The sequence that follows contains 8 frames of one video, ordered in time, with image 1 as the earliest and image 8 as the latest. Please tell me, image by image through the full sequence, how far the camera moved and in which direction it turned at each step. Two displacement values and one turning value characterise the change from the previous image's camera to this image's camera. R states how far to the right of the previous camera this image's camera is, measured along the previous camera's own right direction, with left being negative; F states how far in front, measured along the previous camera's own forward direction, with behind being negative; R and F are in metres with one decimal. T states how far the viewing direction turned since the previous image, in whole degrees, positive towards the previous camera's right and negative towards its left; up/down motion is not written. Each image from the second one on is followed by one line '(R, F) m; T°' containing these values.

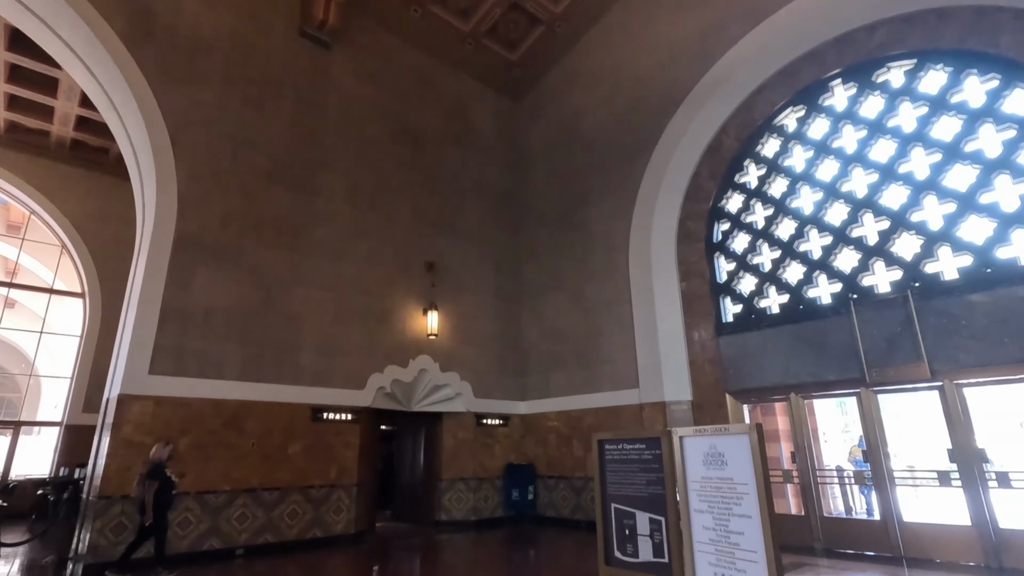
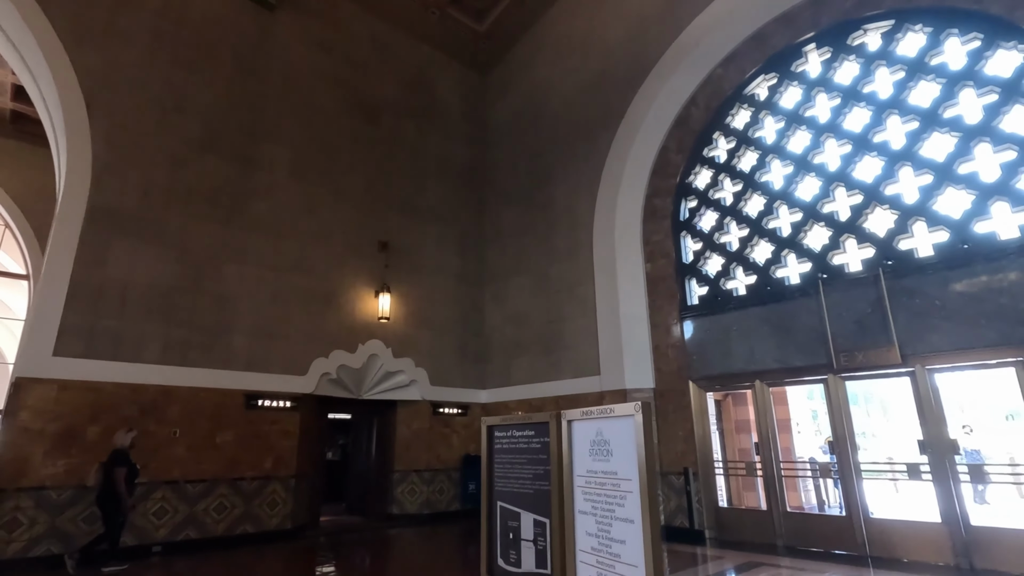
(+0.5, +0.4) m; +1°
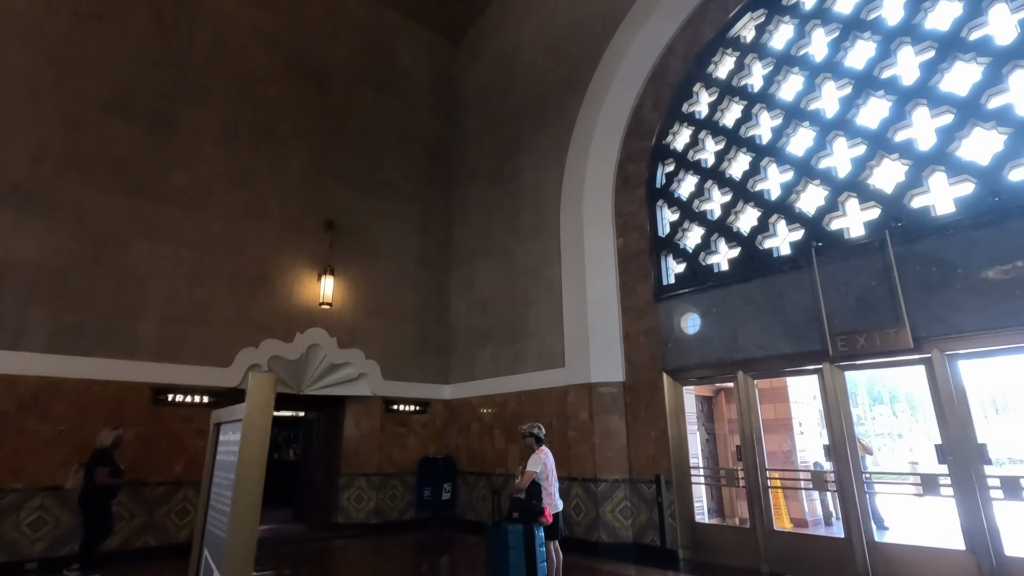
(+0.7, +0.8) m; -2°
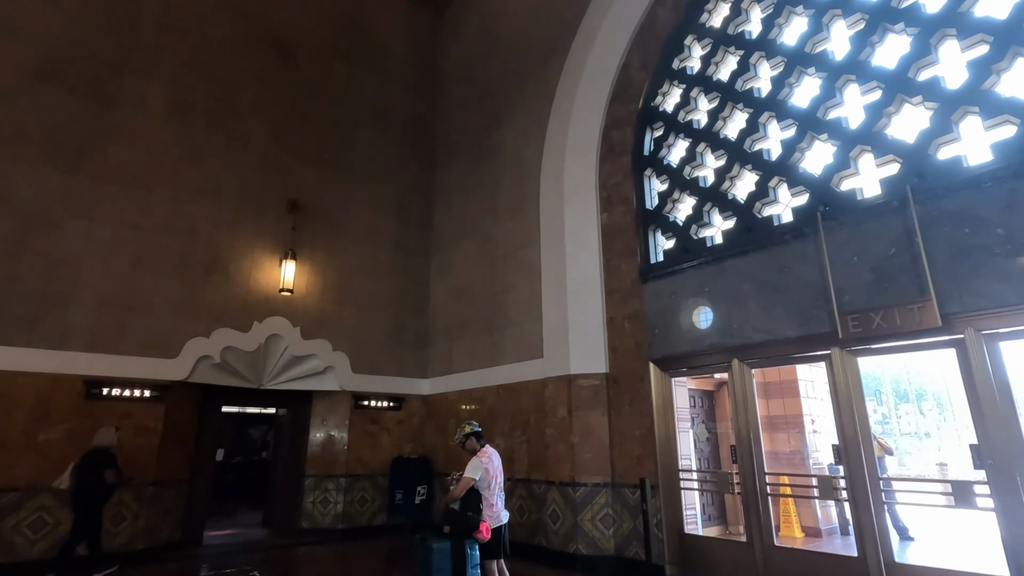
(+0.4, +0.6) m; -2°
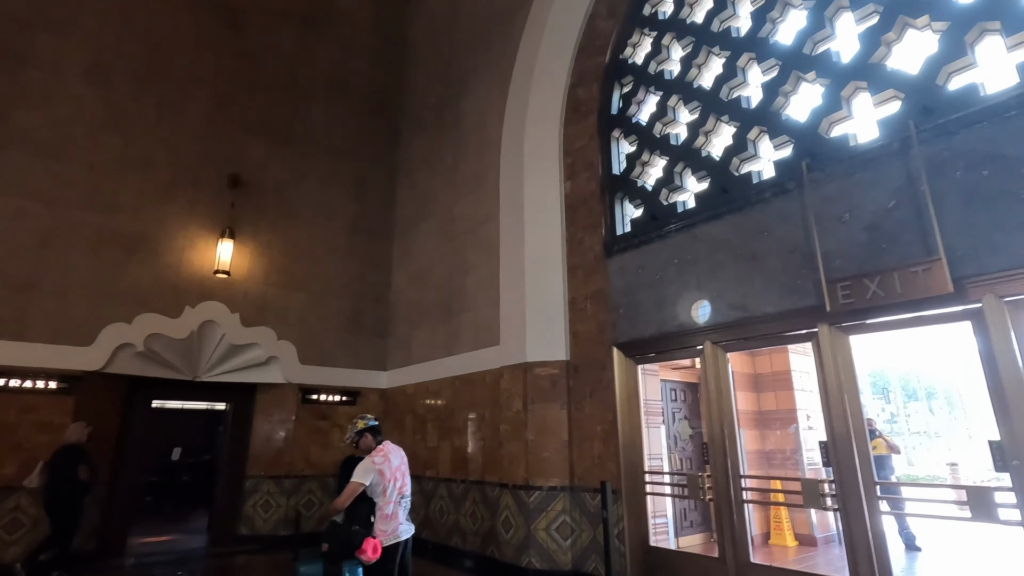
(+0.5, +0.6) m; -1°
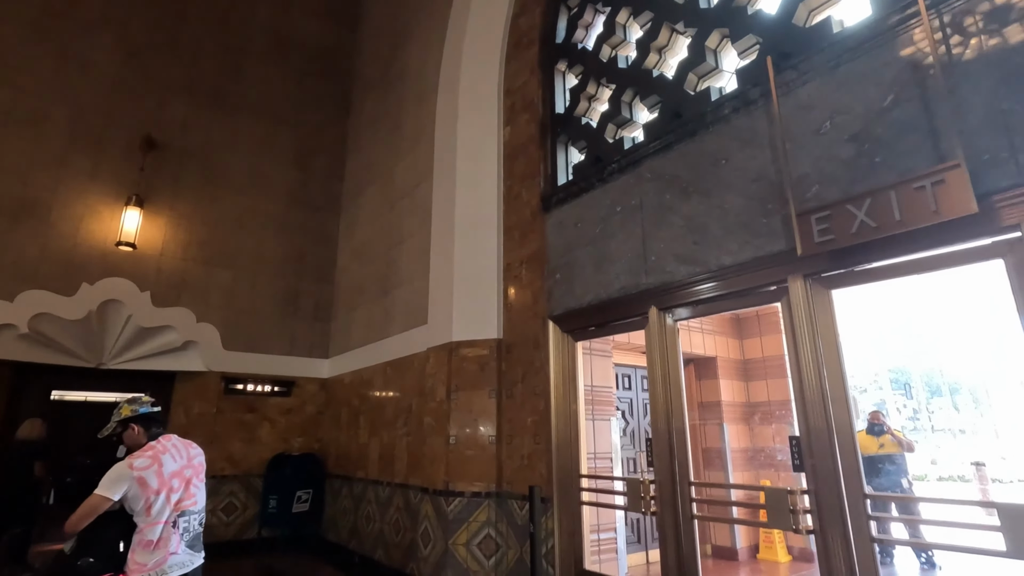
(+0.6, +0.7) m; -2°
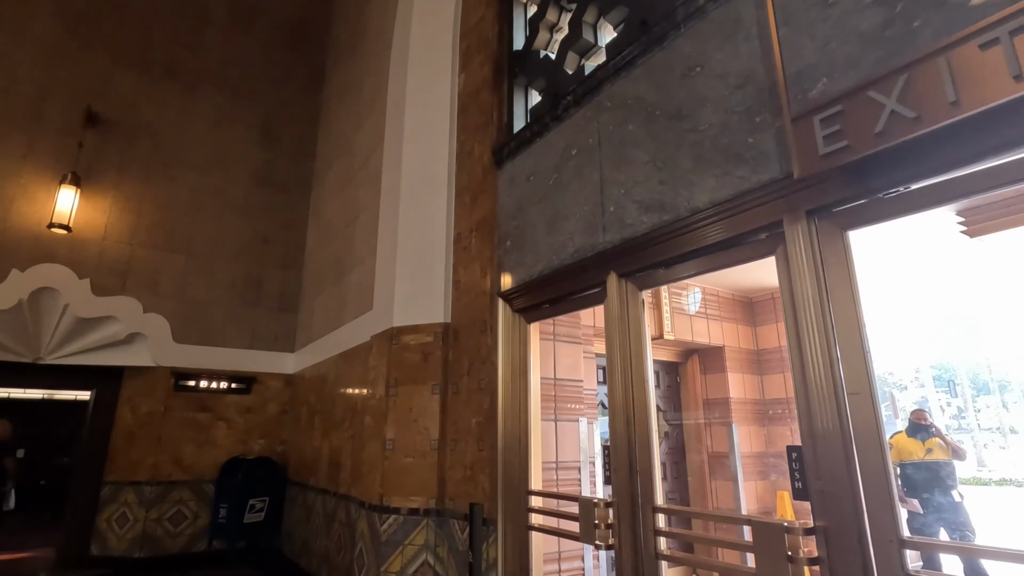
(+0.4, +0.6) m; -3°
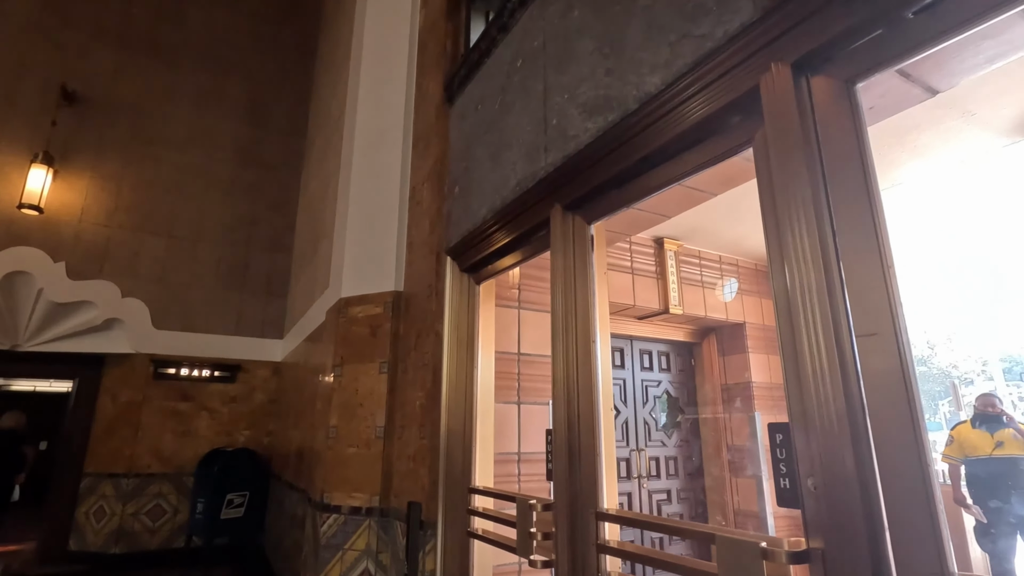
(+0.4, +0.5) m; -4°
